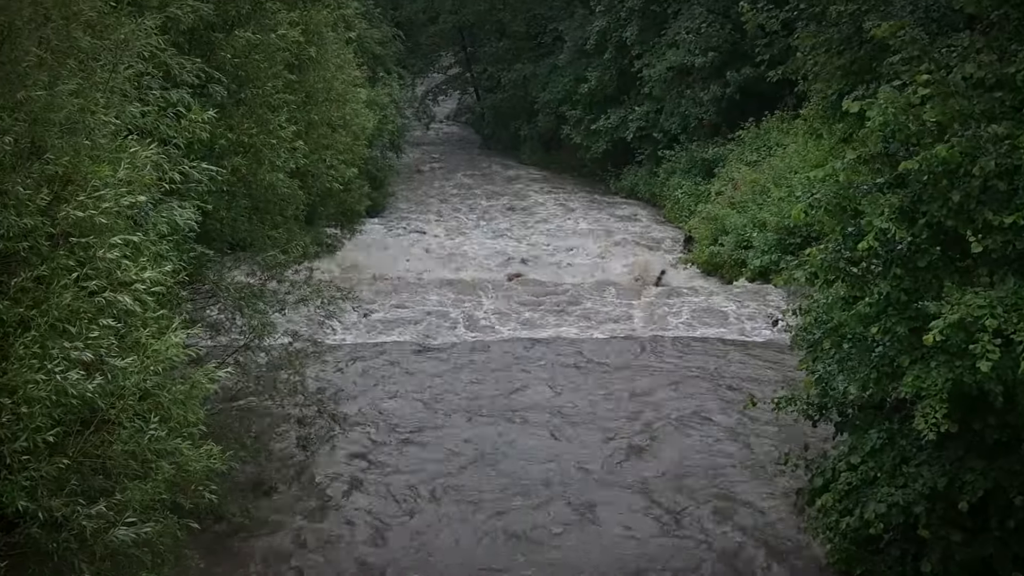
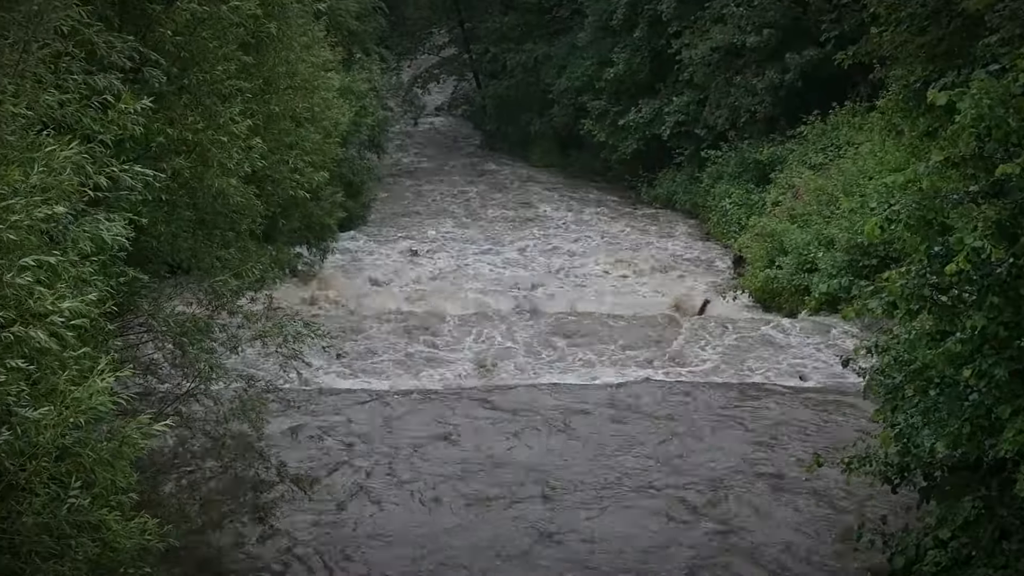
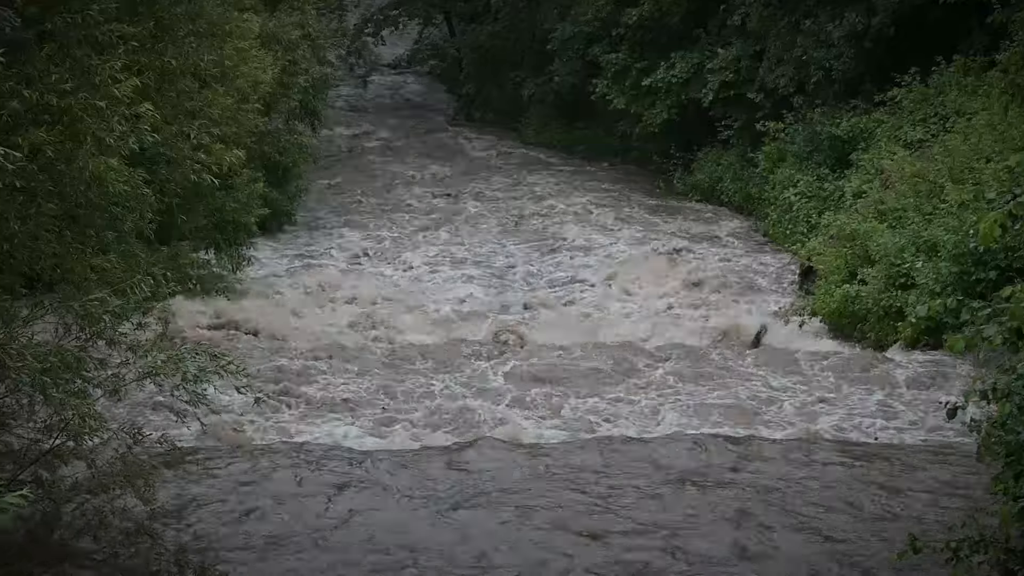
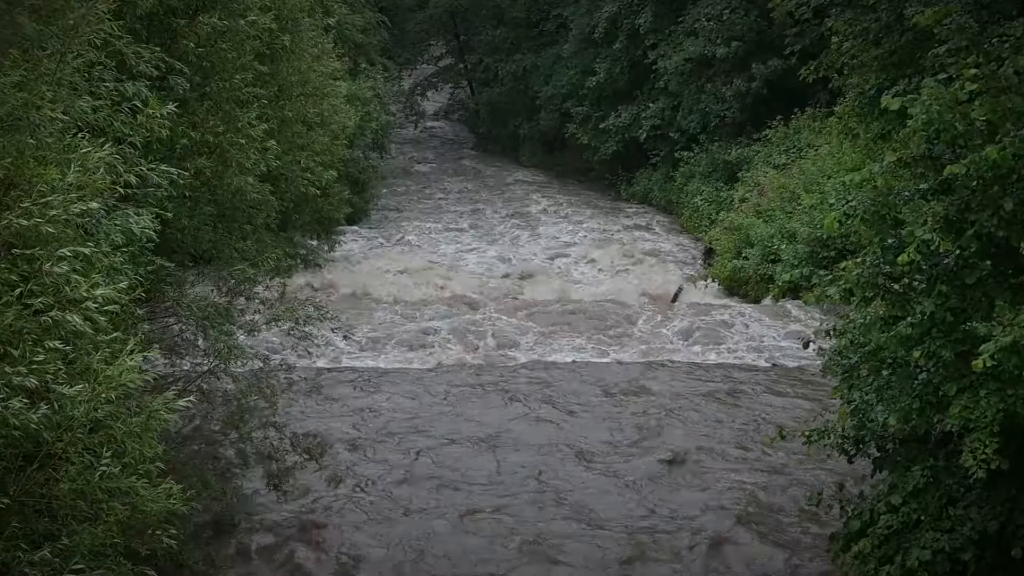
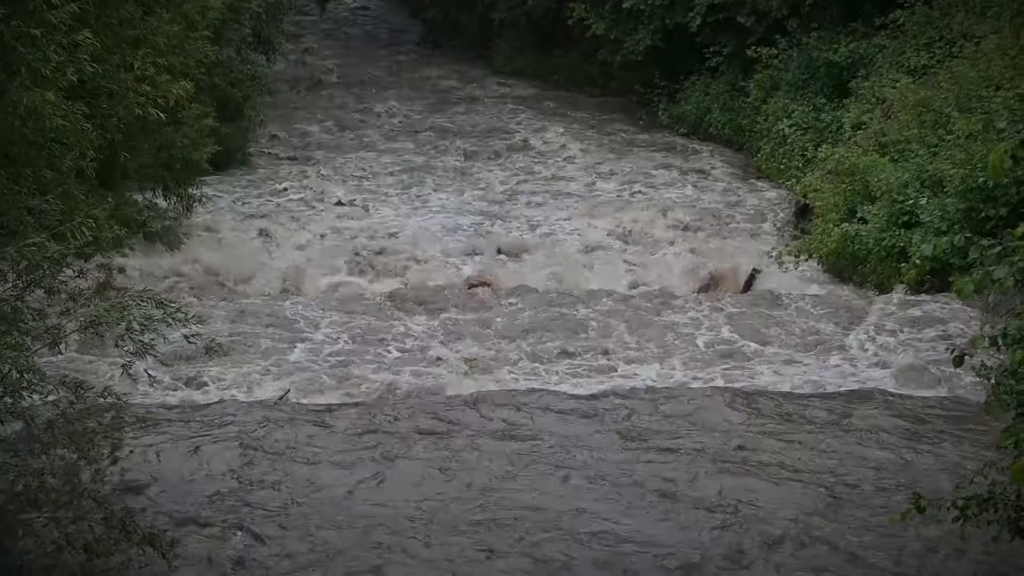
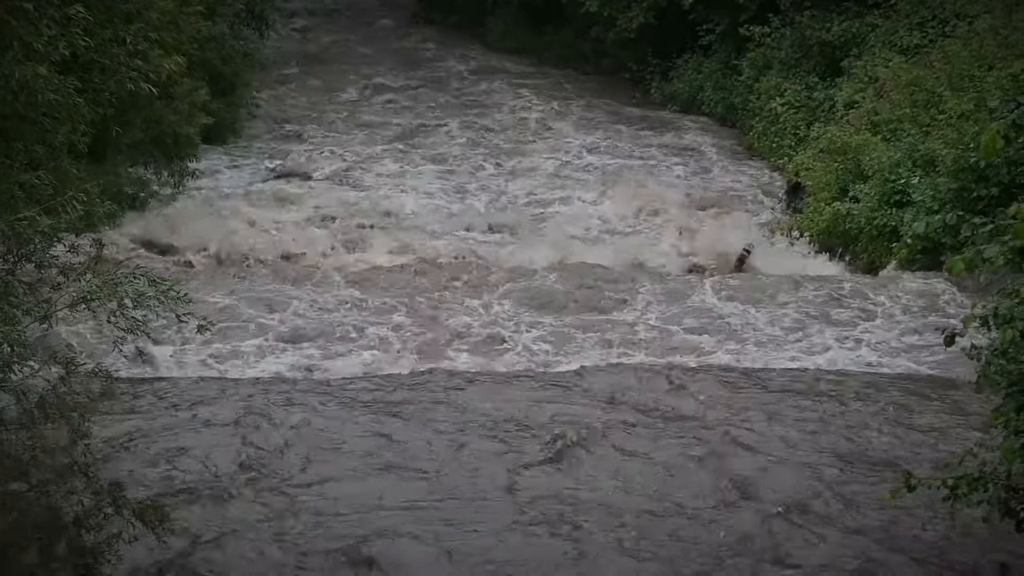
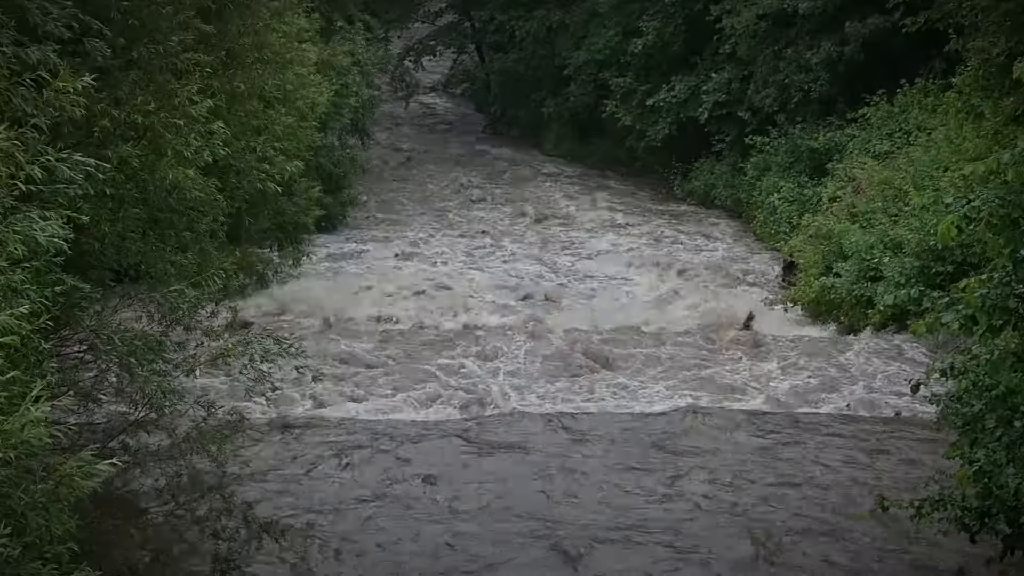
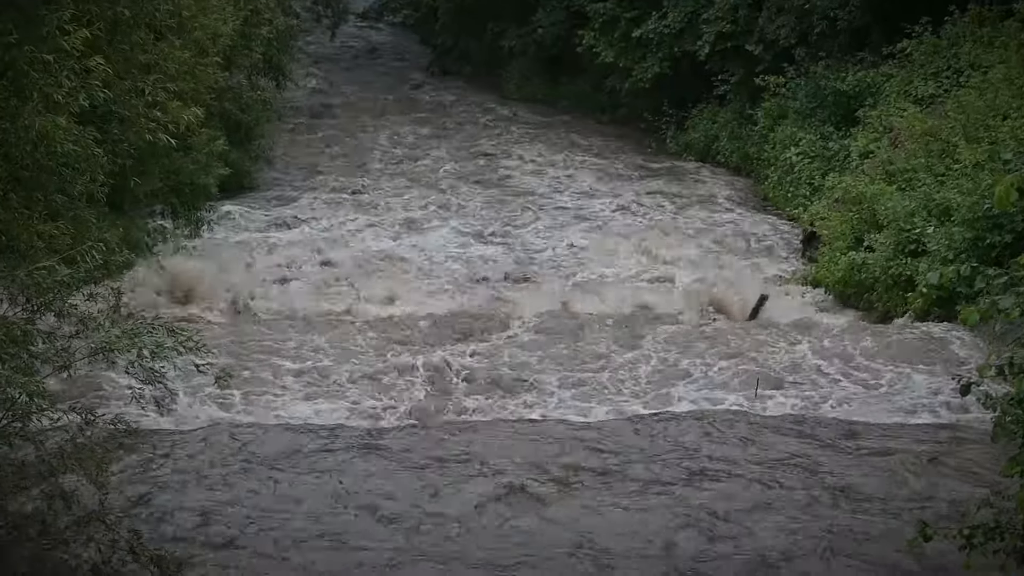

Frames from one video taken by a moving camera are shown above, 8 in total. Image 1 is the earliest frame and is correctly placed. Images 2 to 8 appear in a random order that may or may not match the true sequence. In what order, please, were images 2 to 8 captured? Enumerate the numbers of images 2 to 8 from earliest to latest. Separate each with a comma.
4, 2, 7, 3, 8, 5, 6
